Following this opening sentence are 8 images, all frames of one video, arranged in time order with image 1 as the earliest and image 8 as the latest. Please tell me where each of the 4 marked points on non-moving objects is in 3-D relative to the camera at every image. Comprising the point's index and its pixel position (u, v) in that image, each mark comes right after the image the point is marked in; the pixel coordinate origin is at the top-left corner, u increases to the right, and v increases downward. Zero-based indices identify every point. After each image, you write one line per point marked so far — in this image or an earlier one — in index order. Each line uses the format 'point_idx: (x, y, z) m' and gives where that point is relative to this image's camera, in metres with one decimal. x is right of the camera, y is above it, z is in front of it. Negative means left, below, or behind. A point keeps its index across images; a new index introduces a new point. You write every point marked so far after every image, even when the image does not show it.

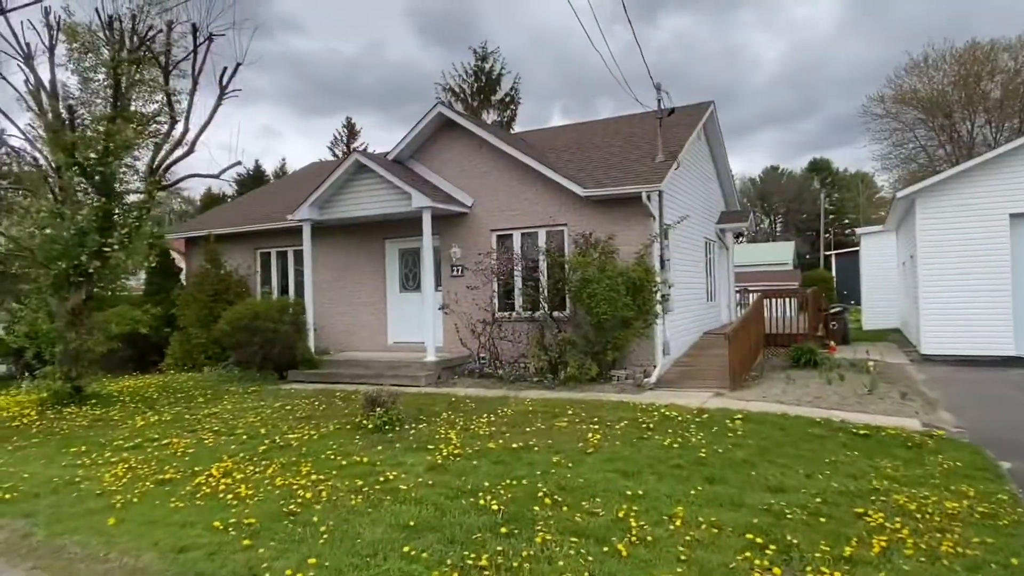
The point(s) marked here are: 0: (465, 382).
0: (-0.8, -1.7, +11.8) m
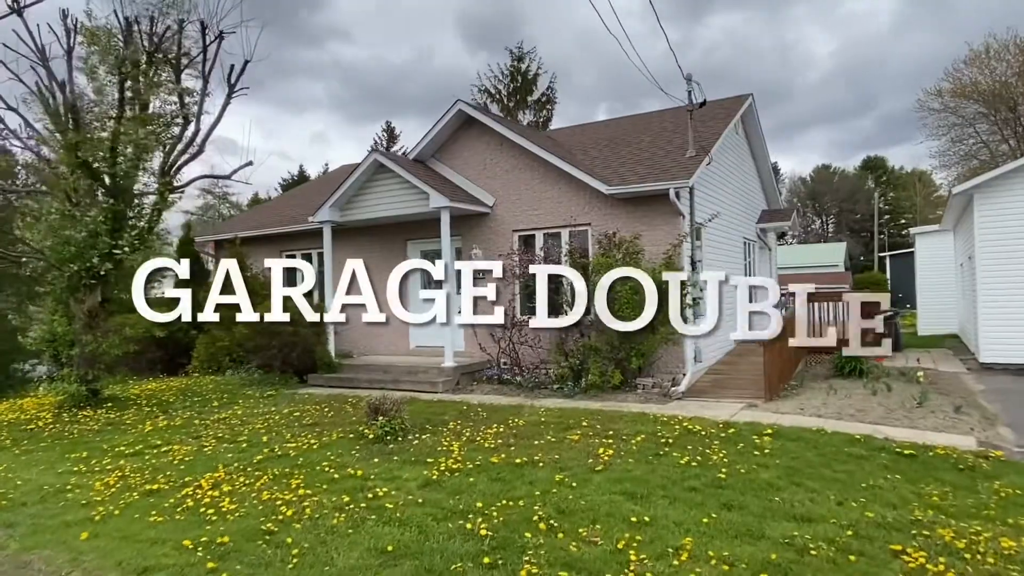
0: (-0.5, -1.8, +11.3) m
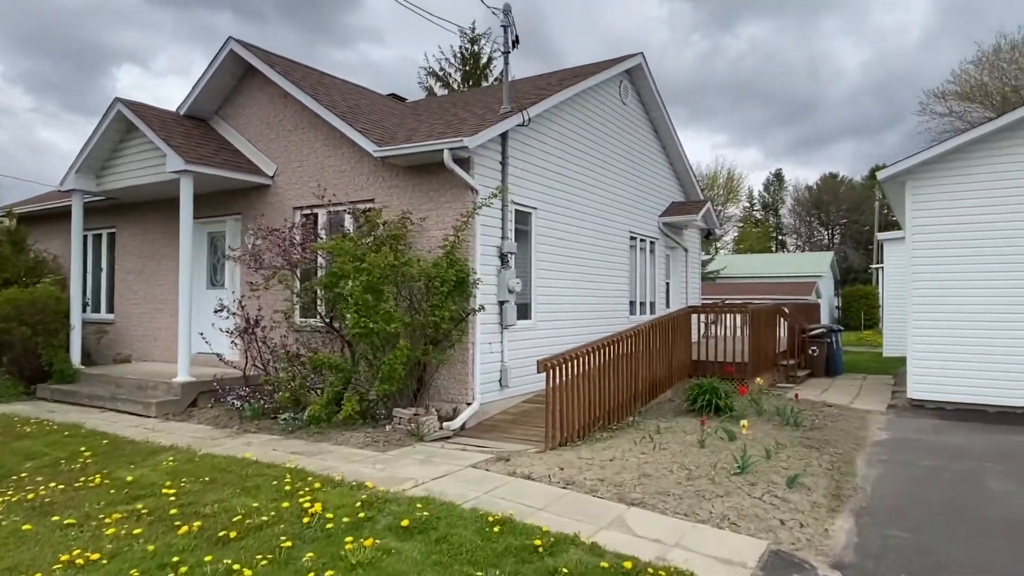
0: (-4.0, -1.6, +8.4) m
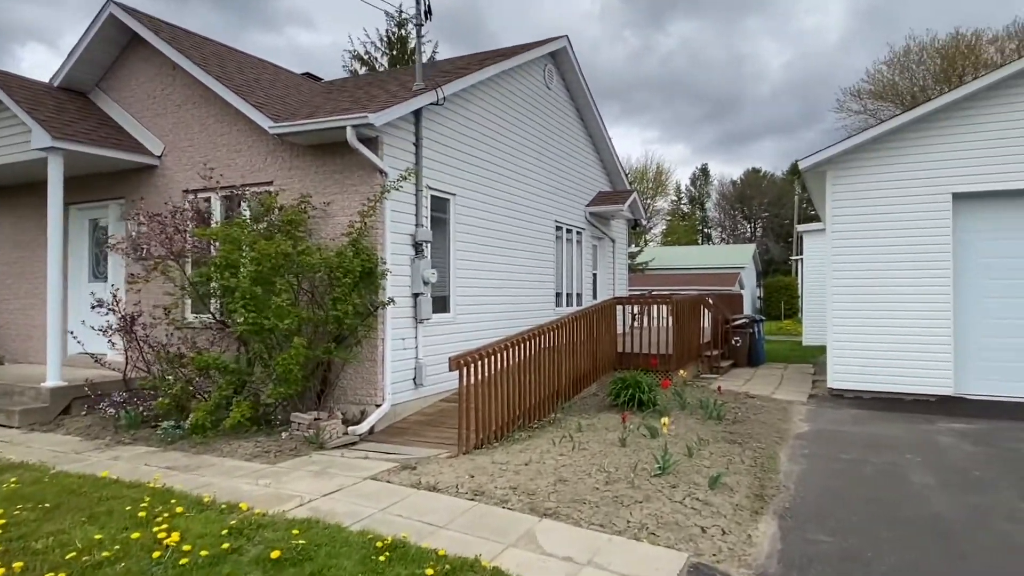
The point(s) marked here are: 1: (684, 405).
0: (-5.0, -1.6, +7.5) m
1: (+2.2, -1.5, +8.4) m
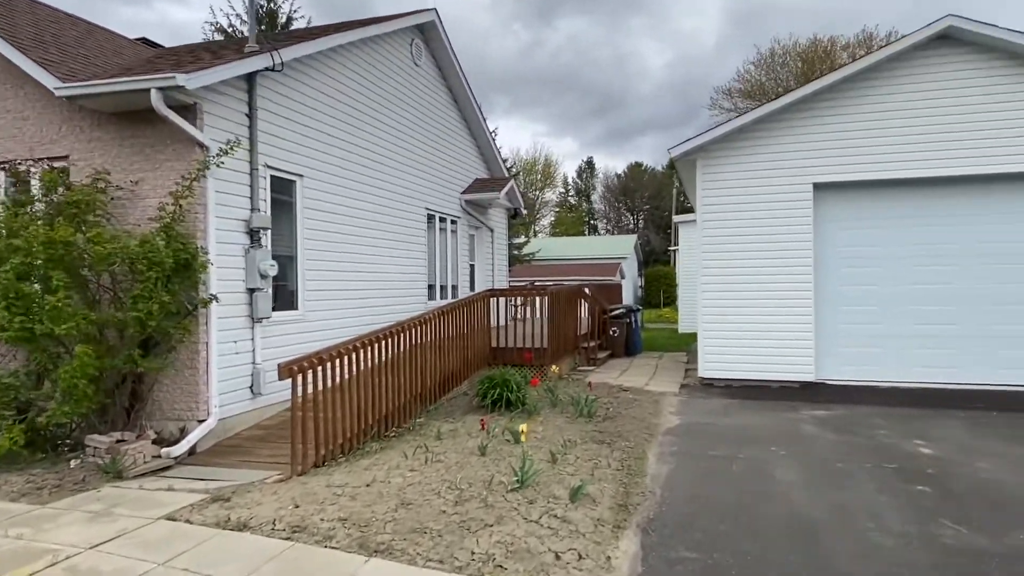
0: (-6.4, -1.5, +5.8) m
1: (+0.5, -1.4, +7.9) m
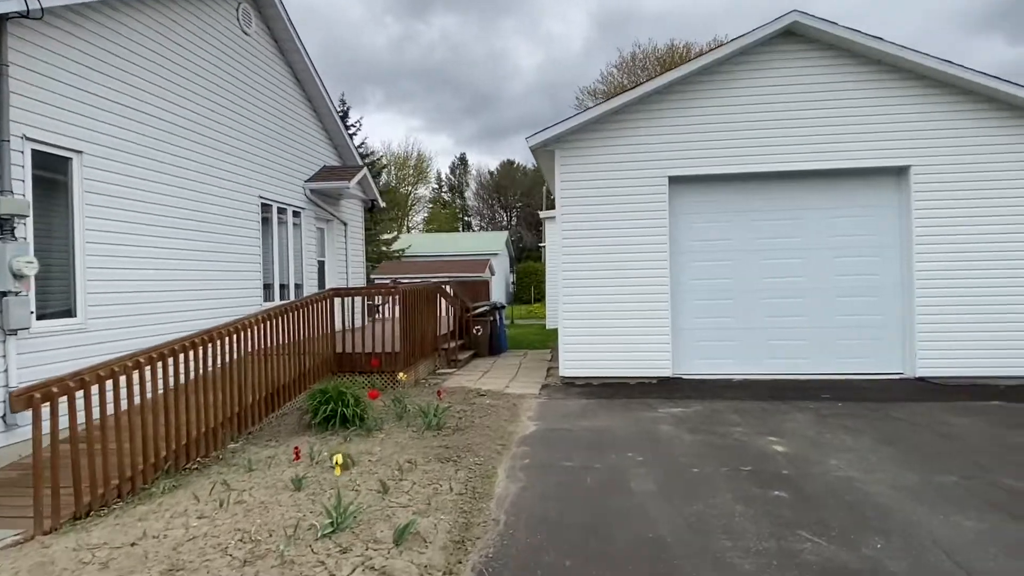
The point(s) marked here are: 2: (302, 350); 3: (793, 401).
0: (-7.7, -1.6, +3.7) m
1: (-1.2, -1.4, +7.1) m
2: (-2.7, -0.8, +8.3) m
3: (+3.5, -1.4, +8.1) m
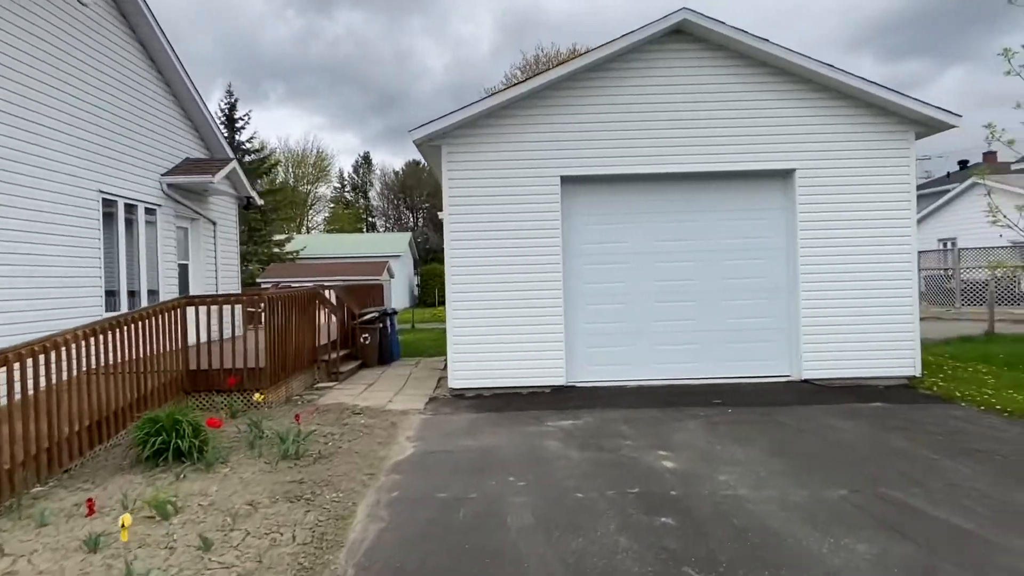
0: (-8.3, -1.8, +1.9) m
1: (-2.4, -1.5, +6.2) m
2: (-4.1, -0.9, +7.2) m
3: (+2.1, -1.4, +7.8) m
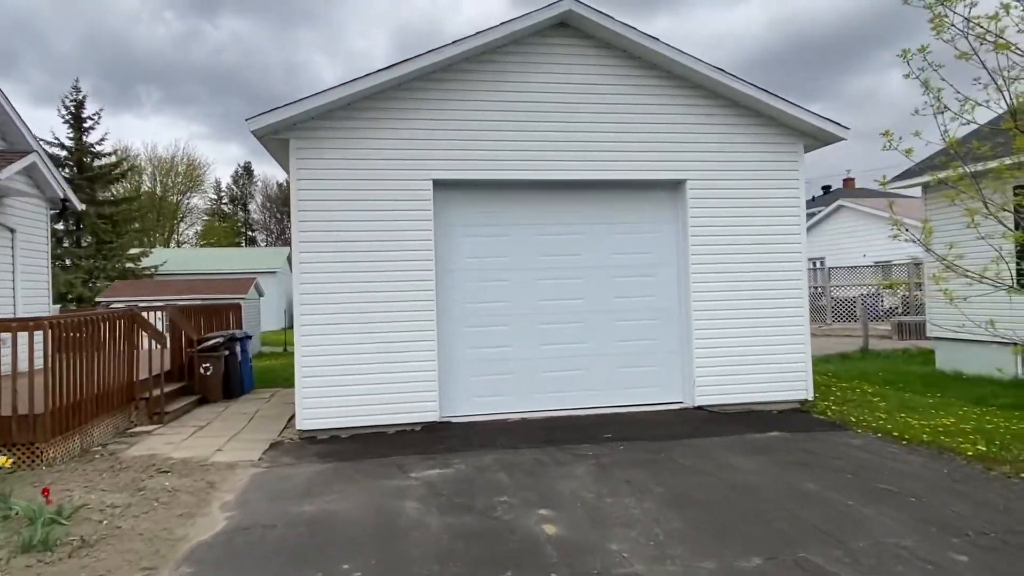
0: (-8.7, -1.8, -0.7) m
1: (-3.6, -1.6, +4.5) m
2: (-5.3, -1.1, +5.3) m
3: (+0.6, -1.7, +6.9) m
